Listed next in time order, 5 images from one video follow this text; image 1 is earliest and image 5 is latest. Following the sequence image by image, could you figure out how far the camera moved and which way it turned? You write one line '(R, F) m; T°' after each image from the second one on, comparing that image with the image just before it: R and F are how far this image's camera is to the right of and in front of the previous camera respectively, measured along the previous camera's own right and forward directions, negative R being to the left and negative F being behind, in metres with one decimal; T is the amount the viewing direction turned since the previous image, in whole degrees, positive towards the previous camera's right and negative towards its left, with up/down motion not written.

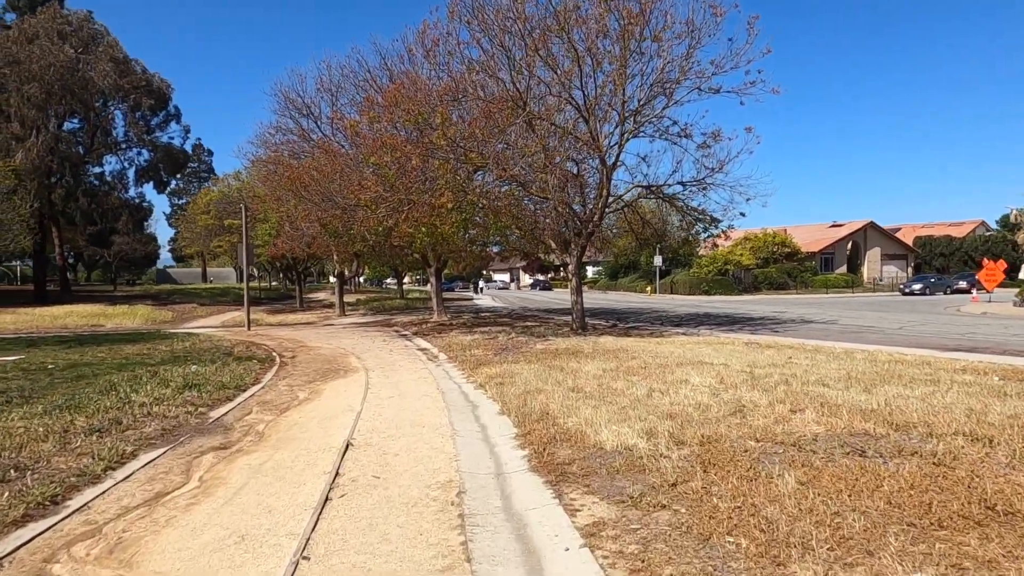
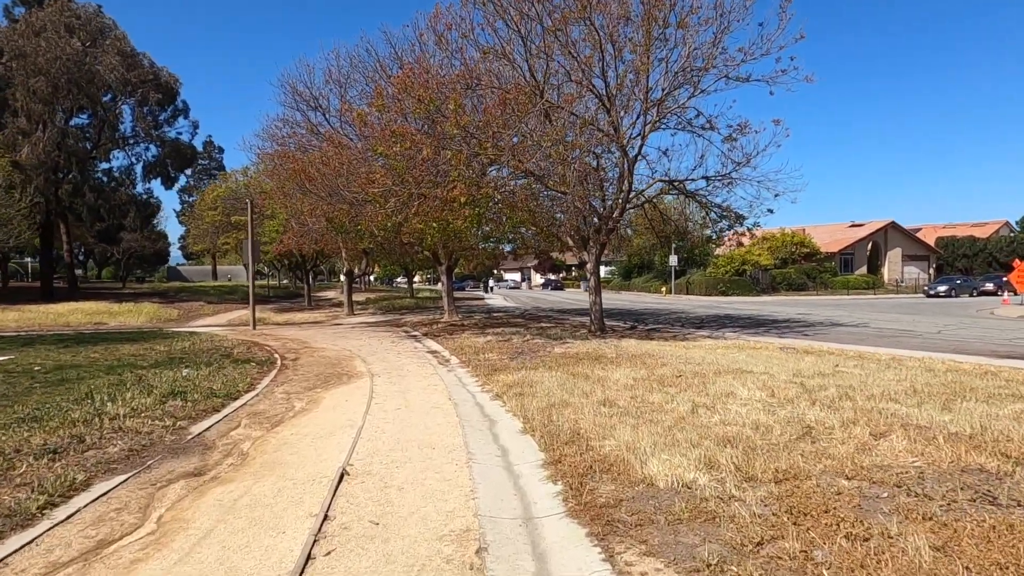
(-0.1, +0.9) m; -1°
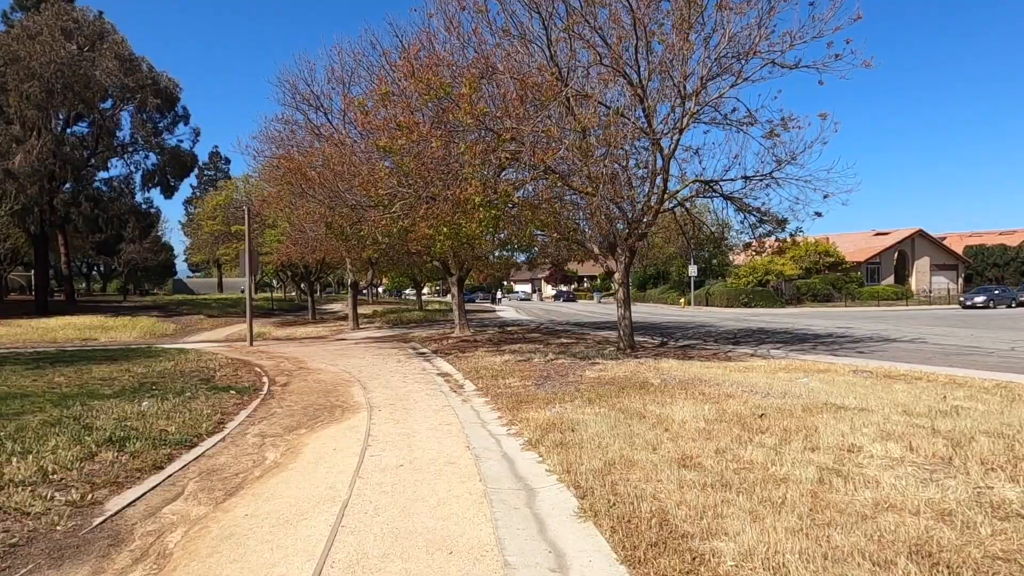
(-0.3, +1.9) m; -1°
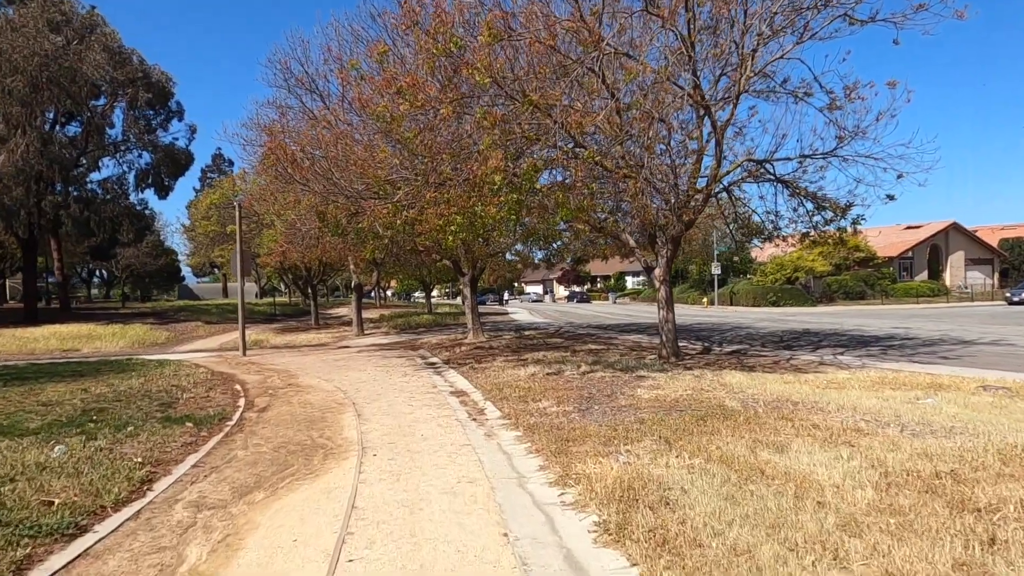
(-0.3, +2.3) m; -1°
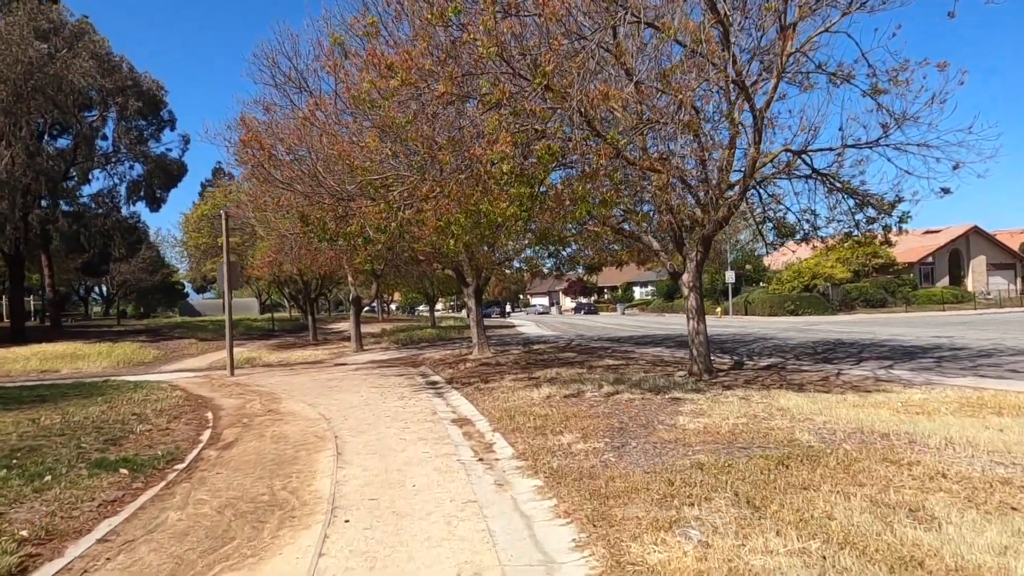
(-0.1, +1.6) m; 0°
